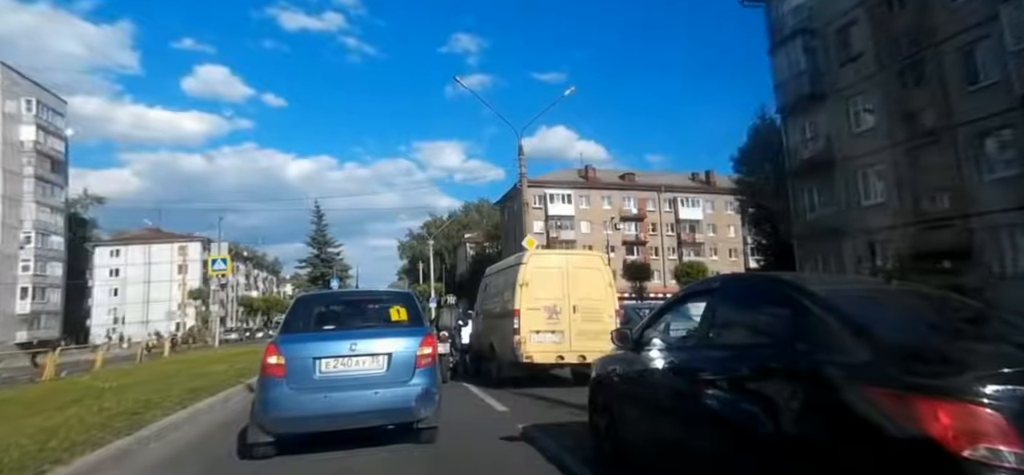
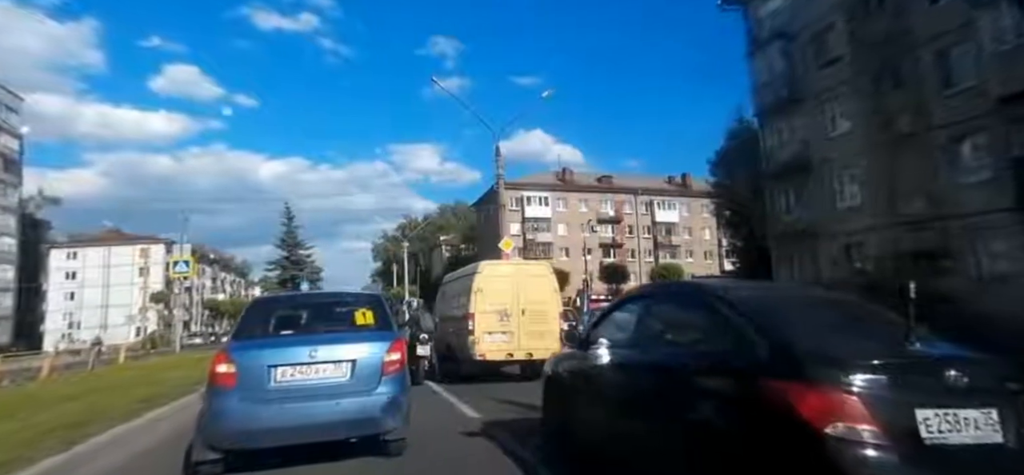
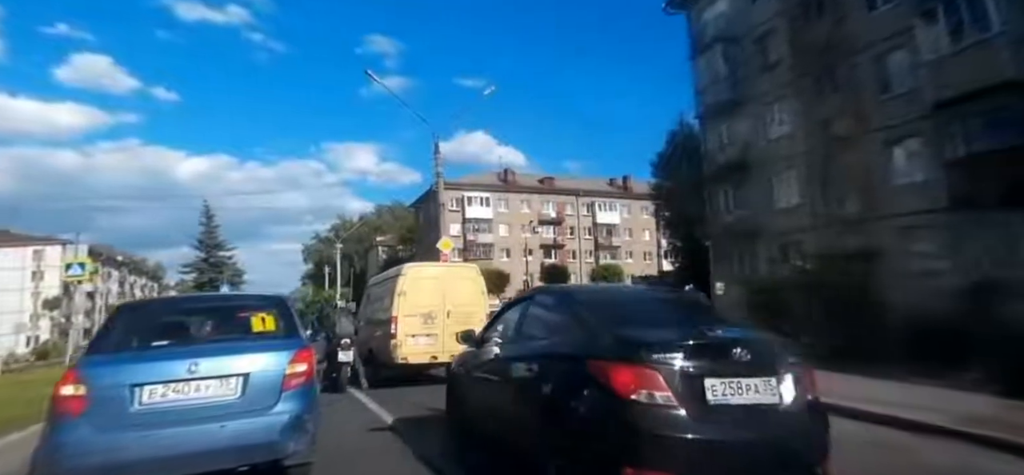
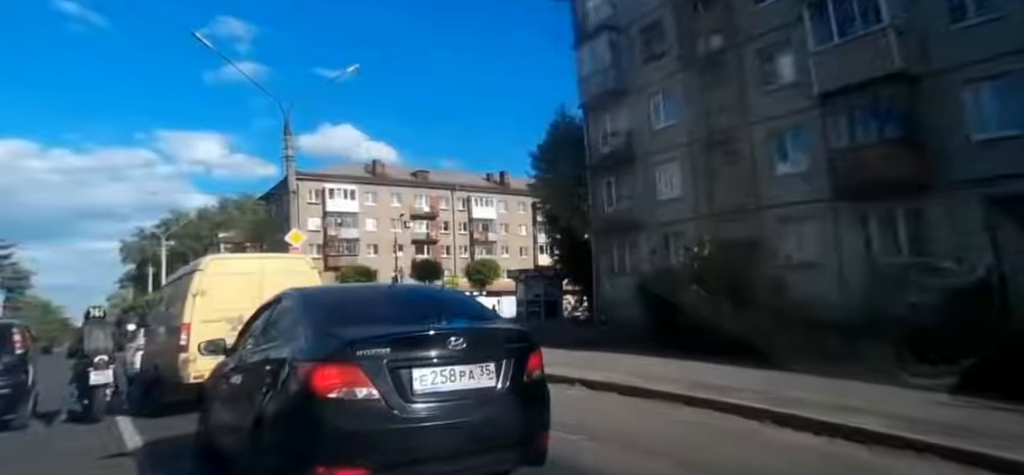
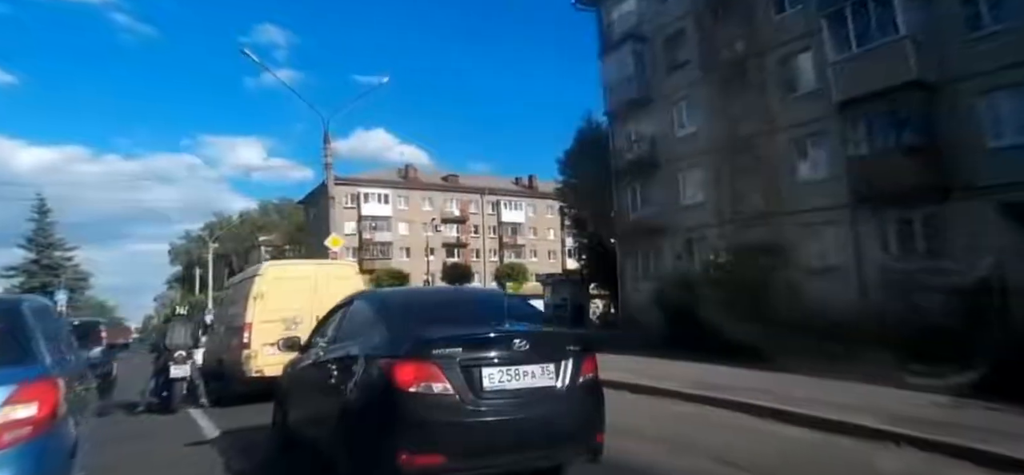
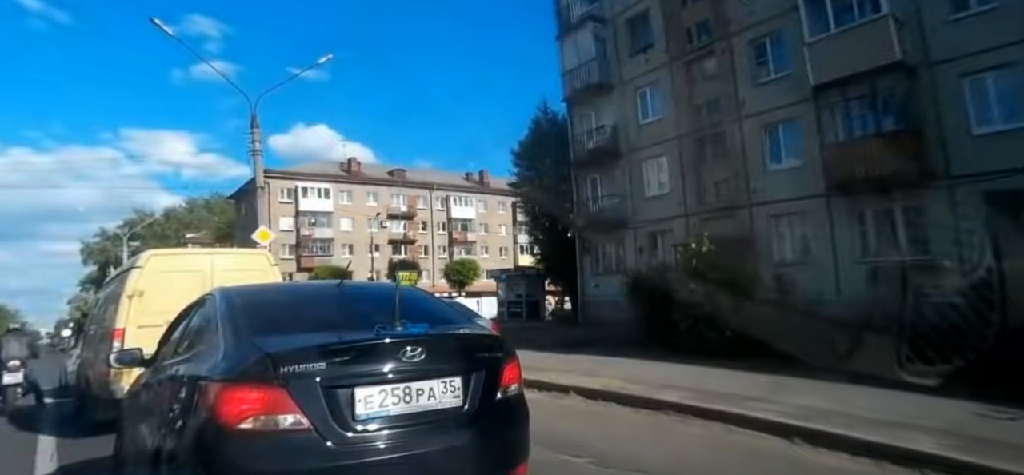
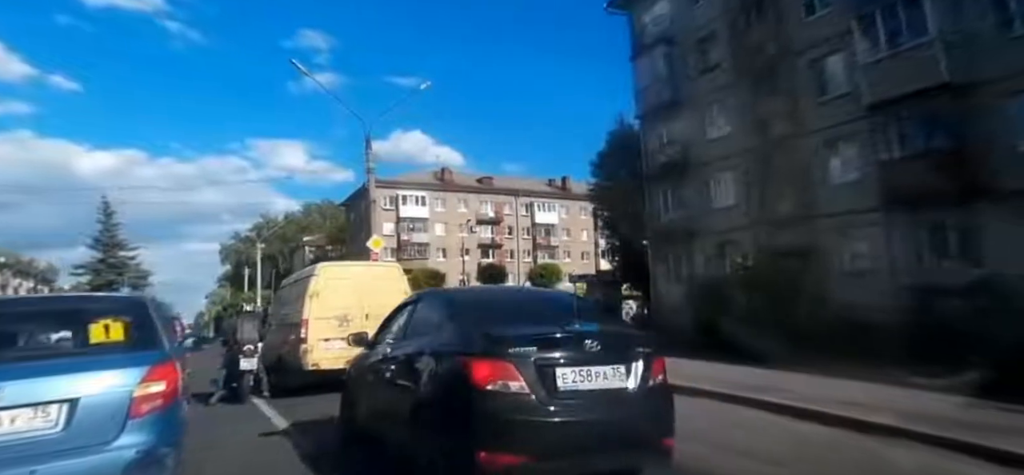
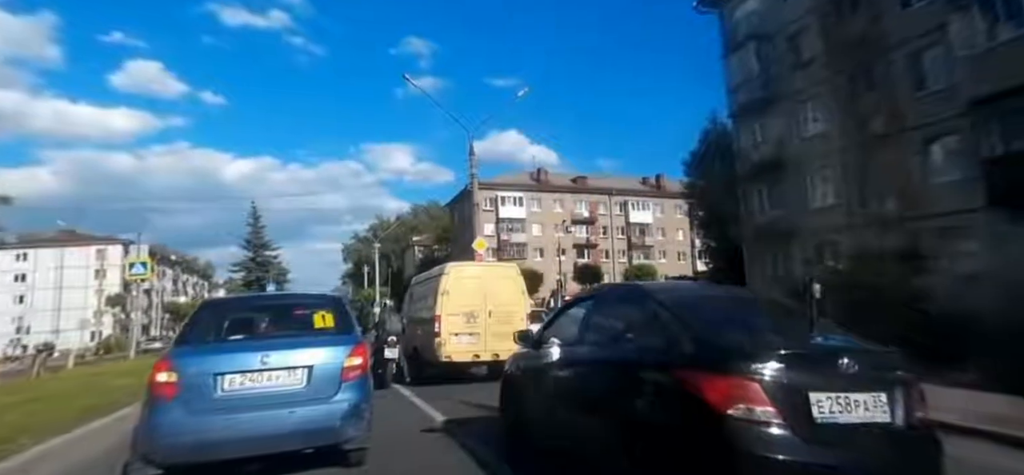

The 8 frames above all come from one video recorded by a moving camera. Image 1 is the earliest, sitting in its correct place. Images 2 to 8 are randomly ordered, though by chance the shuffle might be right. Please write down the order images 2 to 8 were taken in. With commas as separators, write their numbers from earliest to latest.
2, 8, 3, 7, 5, 4, 6
